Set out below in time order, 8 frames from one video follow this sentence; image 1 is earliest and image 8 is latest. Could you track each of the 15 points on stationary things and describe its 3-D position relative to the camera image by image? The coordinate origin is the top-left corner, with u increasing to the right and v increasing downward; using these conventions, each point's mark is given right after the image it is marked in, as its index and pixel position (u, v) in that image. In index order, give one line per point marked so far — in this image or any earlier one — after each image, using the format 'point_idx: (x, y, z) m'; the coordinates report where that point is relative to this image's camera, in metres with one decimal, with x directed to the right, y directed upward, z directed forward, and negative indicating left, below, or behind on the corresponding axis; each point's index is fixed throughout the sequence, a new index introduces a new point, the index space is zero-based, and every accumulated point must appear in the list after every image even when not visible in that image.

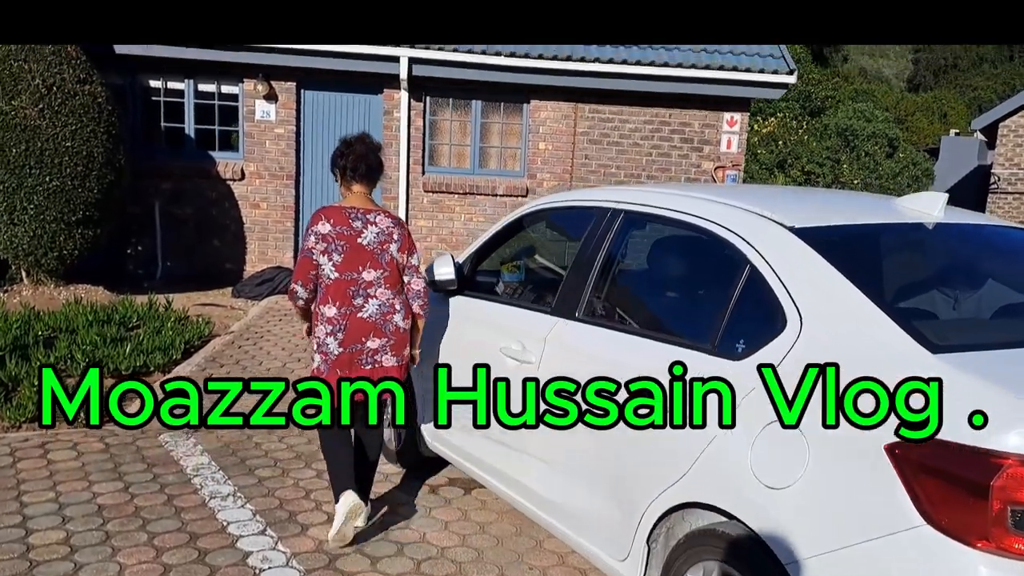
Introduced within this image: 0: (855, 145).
0: (+8.0, +3.3, +19.1) m
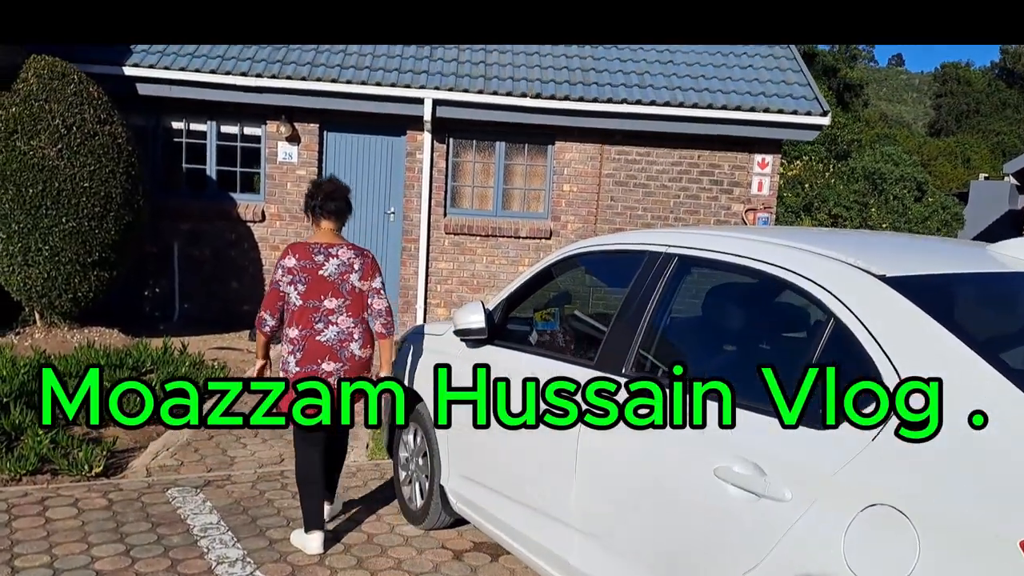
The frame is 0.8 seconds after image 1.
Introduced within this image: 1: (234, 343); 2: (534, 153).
0: (+8.5, +2.3, +18.7) m
1: (-3.1, -0.6, +9.1) m
2: (+0.3, +1.7, +10.1) m
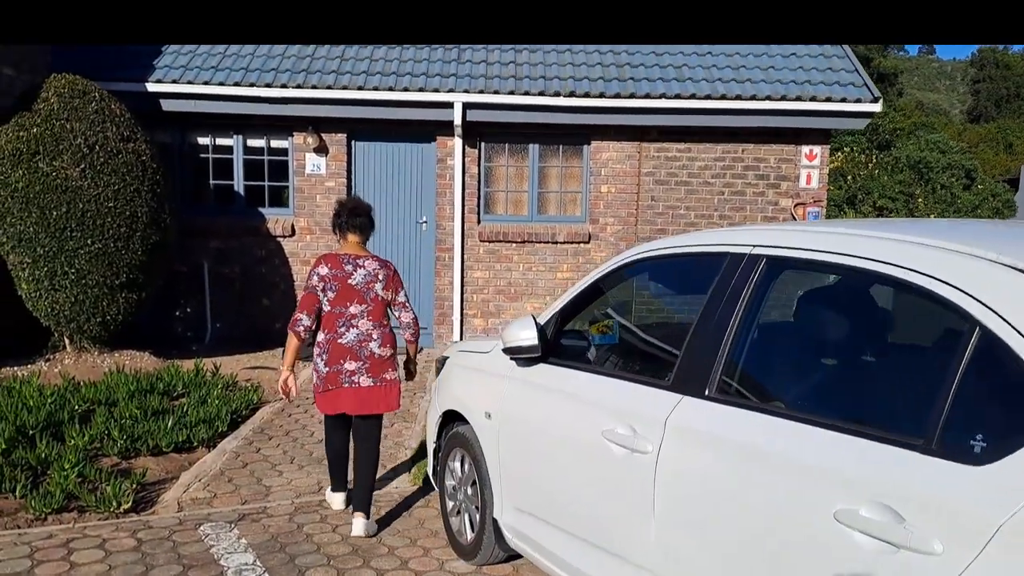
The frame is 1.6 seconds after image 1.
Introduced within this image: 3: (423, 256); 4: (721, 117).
0: (+9.2, +2.4, +18.1) m
1: (-2.6, -0.8, +8.8) m
2: (+0.7, +1.6, +9.7) m
3: (-1.1, +0.4, +9.7) m
4: (+2.4, +1.9, +9.2) m
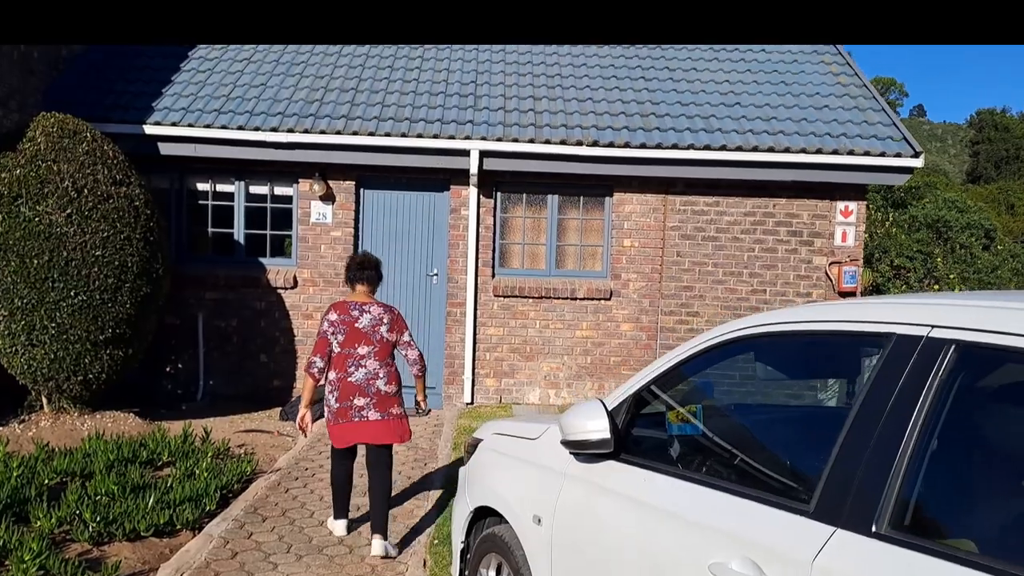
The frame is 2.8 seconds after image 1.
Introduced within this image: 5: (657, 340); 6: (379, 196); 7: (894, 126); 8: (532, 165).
0: (+9.3, +1.1, +17.6) m
1: (-2.5, -1.4, +8.1) m
2: (+0.9, +0.9, +9.2) m
3: (-0.9, -0.3, +9.1) m
4: (+2.6, +1.3, +8.7) m
5: (+1.6, -0.6, +9.1) m
6: (-1.5, +1.0, +9.0) m
7: (+4.2, +1.8, +9.1) m
8: (+0.2, +1.3, +8.7) m
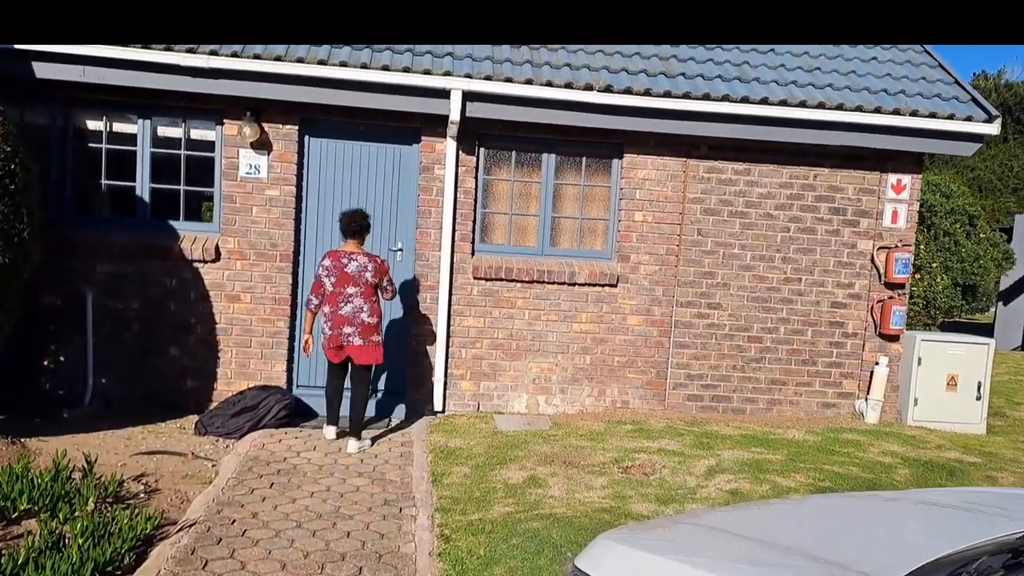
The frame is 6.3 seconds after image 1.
0: (+8.4, +1.3, +16.6) m
1: (-2.5, -1.2, +6.1) m
2: (+0.7, +1.1, +7.4) m
3: (-1.0, -0.1, +7.2) m
4: (+2.5, +1.4, +7.1) m
5: (+1.4, -0.4, +7.4) m
6: (-1.6, +1.2, +7.1) m
7: (+4.1, +1.9, +7.6) m
8: (+0.1, +1.5, +6.9) m
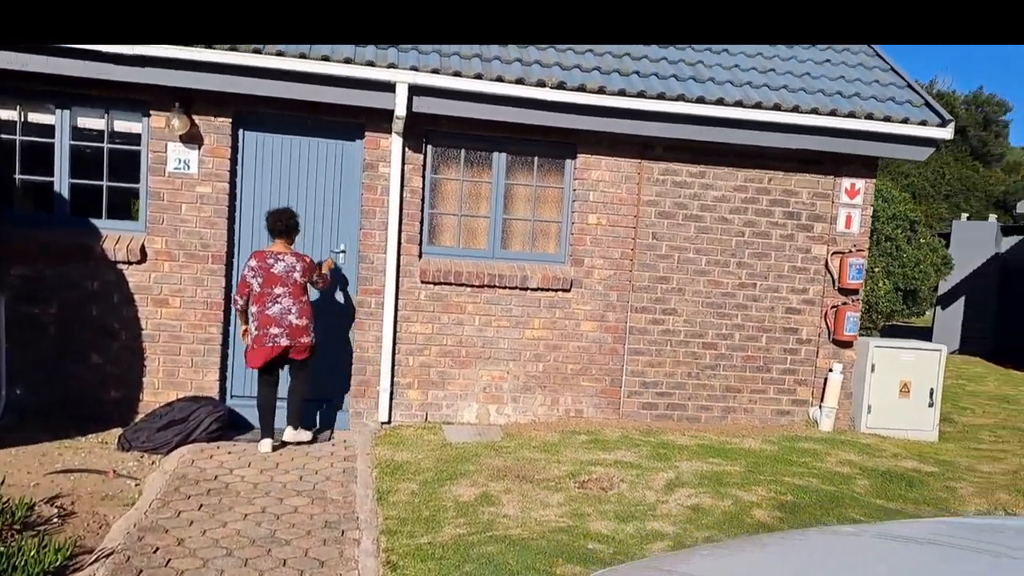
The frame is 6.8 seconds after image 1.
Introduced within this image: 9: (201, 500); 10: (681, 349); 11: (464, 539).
0: (+7.3, +1.2, +16.8) m
1: (-2.9, -1.2, +5.7) m
2: (+0.3, +1.0, +7.2) m
3: (-1.5, -0.1, +6.9) m
4: (+2.0, +1.3, +7.0) m
5: (+1.0, -0.5, +7.2) m
6: (-2.0, +1.2, +6.6) m
7: (+3.6, +1.8, +7.6) m
8: (-0.3, +1.4, +6.6) m
9: (-1.9, -1.3, +4.9) m
10: (+1.5, -0.5, +7.3) m
11: (-0.3, -1.3, +4.4) m
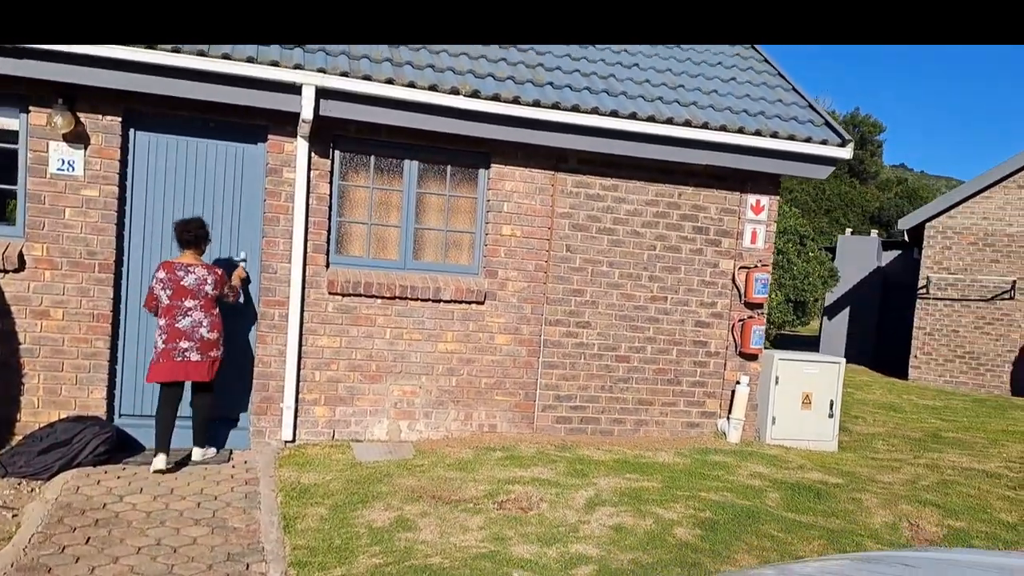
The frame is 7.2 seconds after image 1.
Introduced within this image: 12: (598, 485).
0: (+5.3, +1.0, +17.4) m
1: (-3.4, -1.3, +5.1) m
2: (-0.4, +0.9, +7.0) m
3: (-2.1, -0.2, +6.5) m
4: (+1.3, +1.2, +7.0) m
5: (+0.2, -0.6, +7.1) m
6: (-2.6, +1.1, +6.2) m
7: (+2.8, +1.7, +7.8) m
8: (-0.9, +1.3, +6.4) m
9: (-2.3, -1.4, +4.5) m
10: (+0.7, -0.7, +7.3) m
11: (-0.7, -1.4, +4.1) m
12: (+0.6, -1.3, +5.5) m
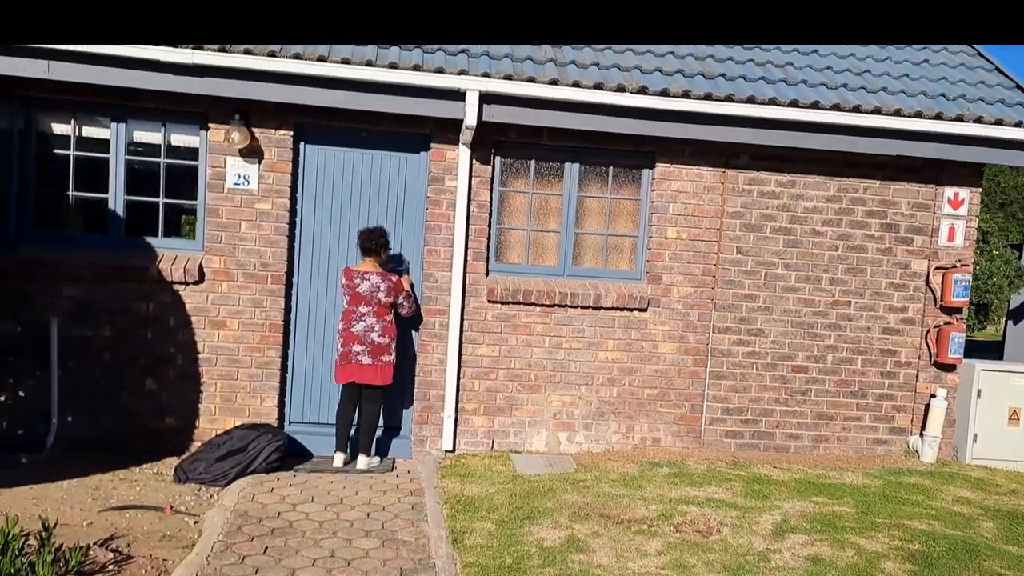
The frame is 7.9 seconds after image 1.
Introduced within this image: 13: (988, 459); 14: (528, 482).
0: (+8.3, +1.0, +16.0) m
1: (-2.4, -1.3, +5.3) m
2: (+0.9, +0.9, +6.7) m
3: (-0.9, -0.3, +6.4) m
4: (+2.6, +1.2, +6.4) m
5: (+1.6, -0.6, +6.7) m
6: (-1.4, +1.0, +6.3) m
7: (+4.3, +1.7, +7.0) m
8: (+0.3, +1.3, +6.2) m
9: (-1.4, -1.4, +4.5) m
10: (+2.1, -0.7, +6.8) m
11: (+0.2, -1.5, +3.9) m
12: (+1.7, -1.4, +5.1) m
13: (+3.9, -1.4, +6.8) m
14: (+0.1, -1.4, +5.8) m
